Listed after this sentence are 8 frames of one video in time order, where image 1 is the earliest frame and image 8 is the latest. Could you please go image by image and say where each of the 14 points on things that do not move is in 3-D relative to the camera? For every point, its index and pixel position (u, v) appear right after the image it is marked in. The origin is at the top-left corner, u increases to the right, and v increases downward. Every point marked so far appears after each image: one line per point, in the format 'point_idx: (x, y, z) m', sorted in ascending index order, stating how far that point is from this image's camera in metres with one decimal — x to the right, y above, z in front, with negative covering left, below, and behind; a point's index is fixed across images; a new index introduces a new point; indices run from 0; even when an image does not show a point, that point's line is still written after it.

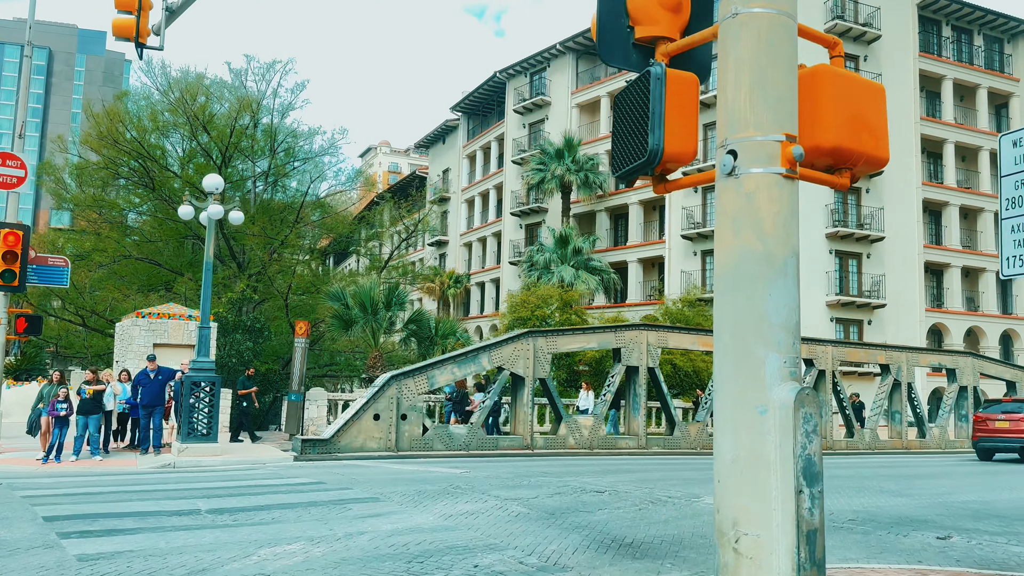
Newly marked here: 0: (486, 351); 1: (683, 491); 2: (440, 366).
0: (-0.6, -1.4, +18.4) m
1: (+2.5, -3.0, +12.0) m
2: (-1.6, -1.7, +17.8) m
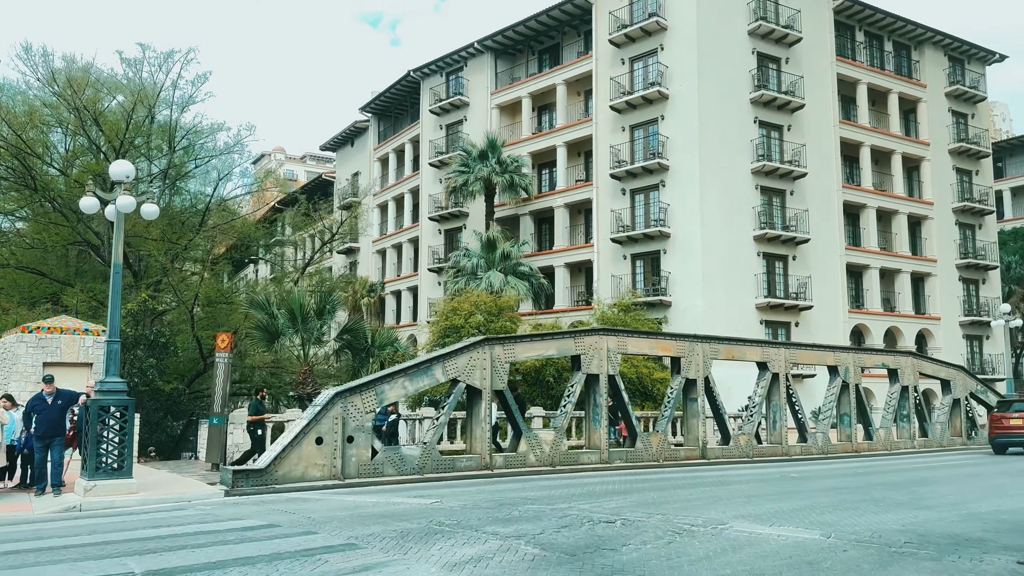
0: (-1.5, -1.5, +16.5) m
1: (+2.4, -2.9, +10.5) m
2: (-2.4, -1.8, +15.8) m
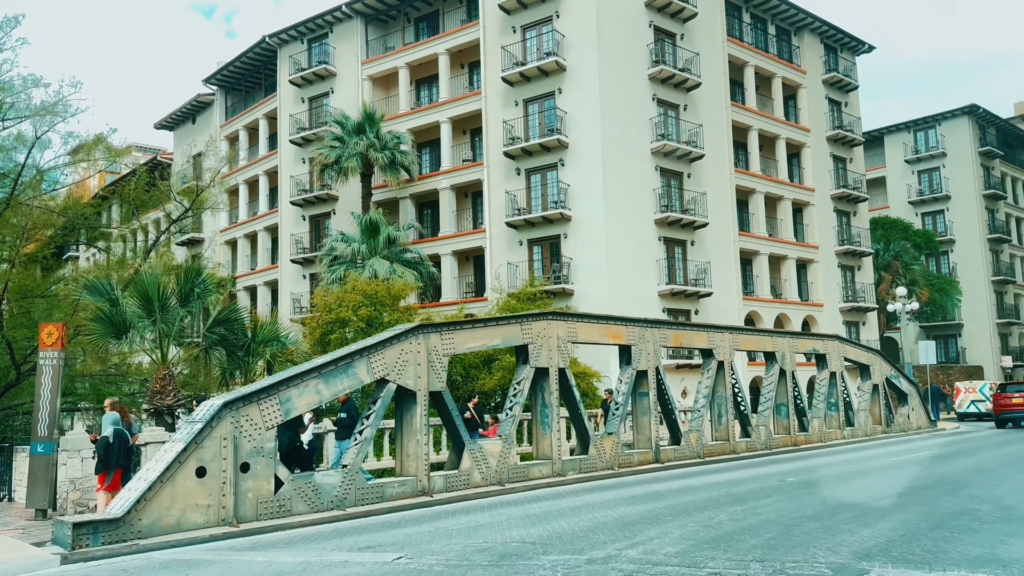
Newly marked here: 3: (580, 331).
0: (-2.3, -1.0, +12.5) m
1: (+2.7, -2.4, +7.3) m
2: (-3.0, -1.3, +11.6) m
3: (+1.4, -0.9, +16.3) m
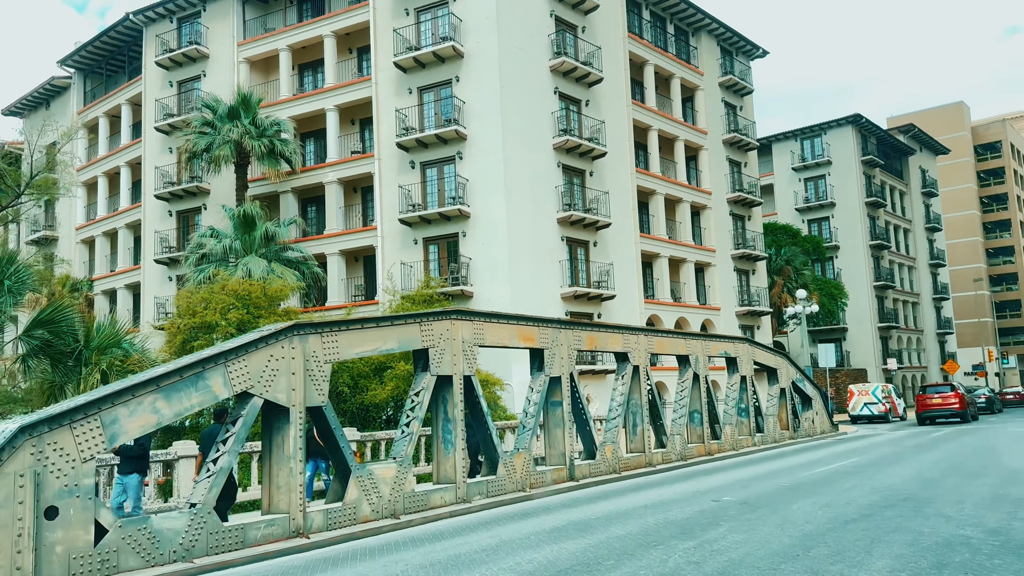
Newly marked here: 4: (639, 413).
0: (-3.5, -0.9, +9.8) m
1: (+2.1, -2.2, +5.3) m
2: (-4.1, -1.2, +8.8) m
3: (-0.4, -0.8, +14.1) m
4: (+2.9, -2.8, +18.6) m
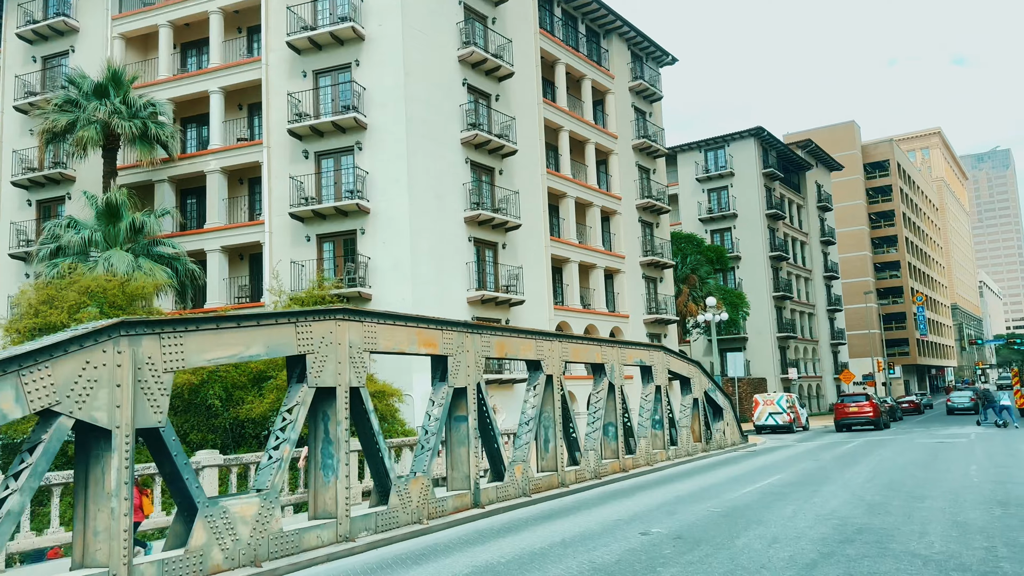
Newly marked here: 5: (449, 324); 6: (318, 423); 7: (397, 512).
0: (-4.5, -0.7, +7.3) m
1: (+1.6, -2.1, +3.5) m
2: (-5.0, -1.0, +6.3) m
3: (-1.9, -0.7, +12.0) m
4: (+0.8, -2.9, +16.7) m
5: (-1.0, -0.6, +13.5) m
6: (-2.6, -1.8, +11.0) m
7: (-1.7, -3.3, +11.9) m
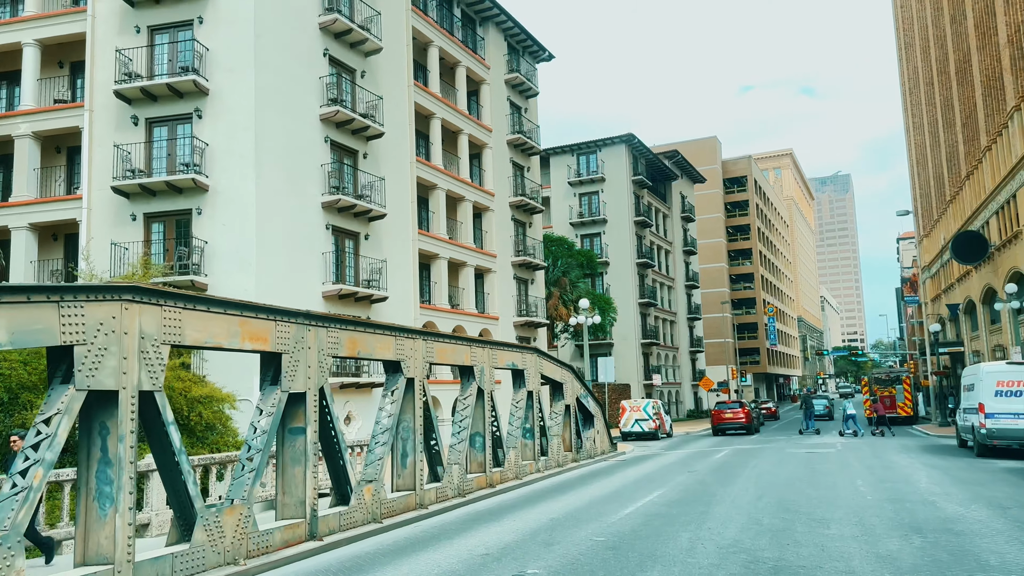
0: (-5.5, -0.4, +4.3) m
1: (+1.1, -1.9, +1.5) m
2: (-5.8, -0.6, +3.2) m
3: (-3.7, -0.4, +9.3) m
4: (-1.8, -2.7, +14.5) m
5: (-3.0, -0.3, +11.0) m
6: (-4.2, -1.5, +8.3) m
7: (-3.5, -3.0, +9.3) m
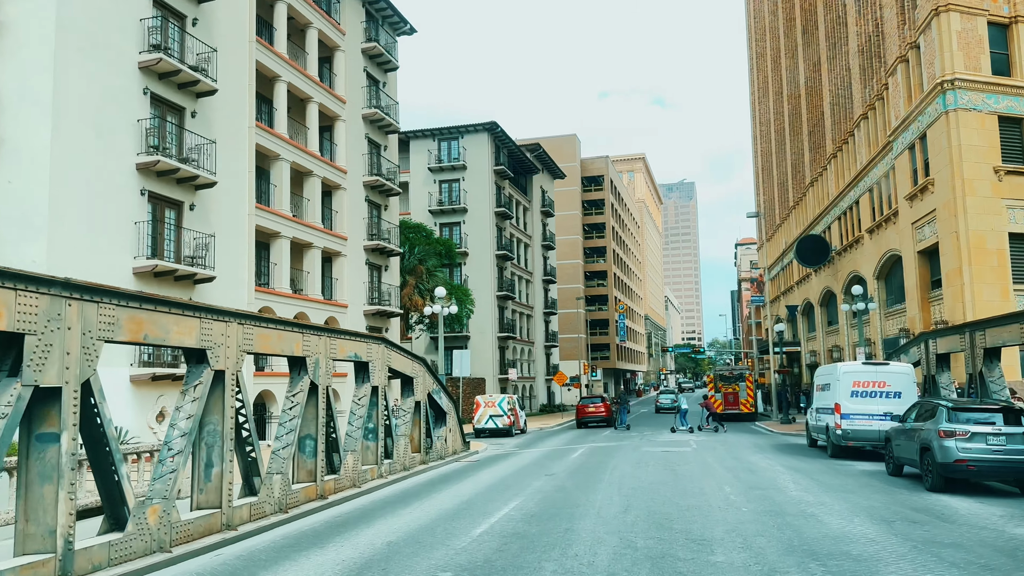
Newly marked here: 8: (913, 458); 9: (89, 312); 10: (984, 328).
0: (-6.1, 0.0, +1.3) m
1: (+0.8, -1.7, -0.4) m
2: (-6.2, -0.2, +0.1) m
3: (-5.1, 0.0, +6.5) m
4: (-4.3, -2.3, +11.9) m
5: (-4.8, +0.1, +8.3) m
6: (-5.5, -1.1, +5.3) m
7: (-5.0, -2.6, +6.5) m
8: (+7.3, -3.1, +14.9) m
9: (-4.7, -0.3, +9.0) m
10: (+9.6, -0.8, +16.6) m
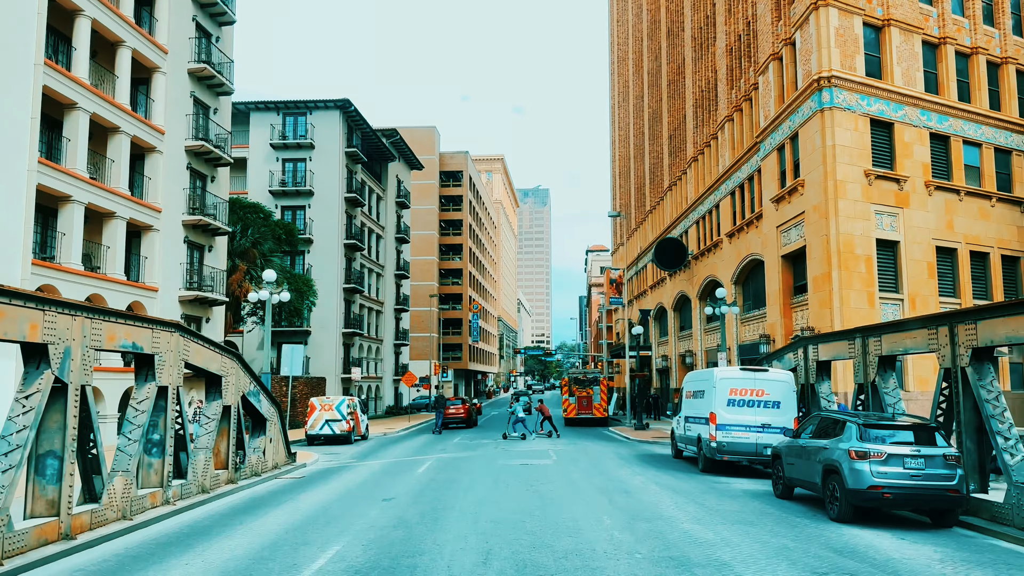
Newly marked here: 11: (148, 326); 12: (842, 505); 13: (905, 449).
0: (-5.9, +0.6, -2.9) m
1: (+1.1, -1.5, -3.3) m
2: (-5.8, +0.3, -4.0) m
3: (-5.9, +0.5, +2.4) m
4: (-6.1, -1.8, +7.9) m
5: (-5.9, +0.6, +4.2) m
6: (-6.1, -0.6, +1.2) m
7: (-5.9, -2.1, +2.5) m
8: (+4.7, -3.0, +12.9) m
9: (-5.9, +0.2, +5.0) m
10: (+6.8, -0.8, +15.0) m
11: (-5.9, -0.7, +13.8) m
12: (+4.8, -3.1, +11.8) m
13: (+5.5, -2.2, +11.3) m
